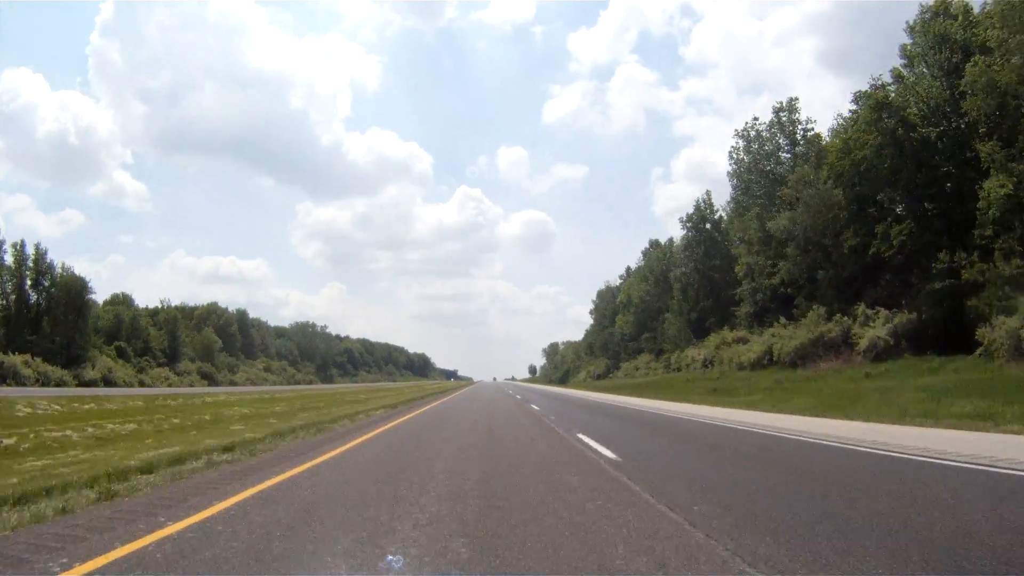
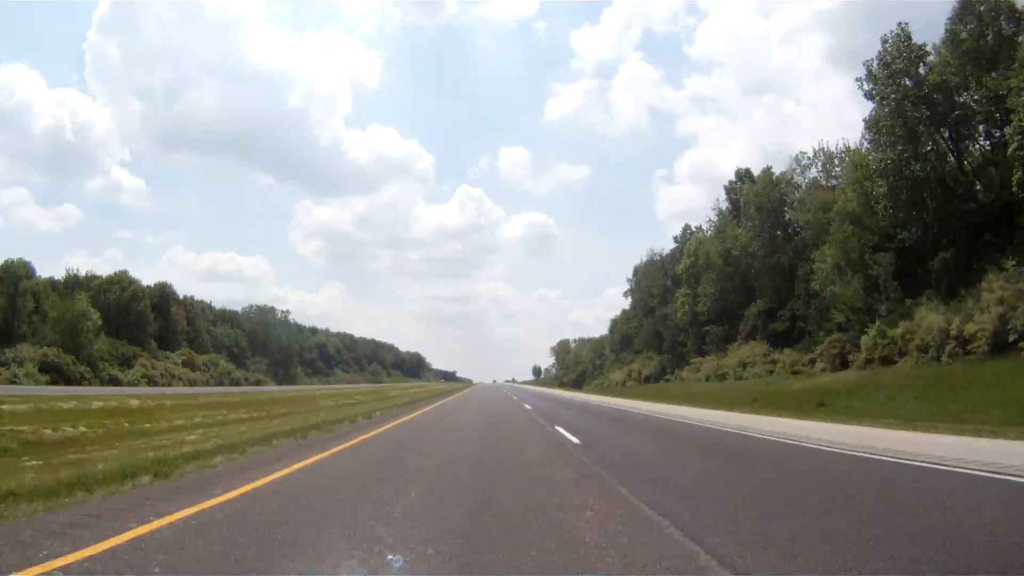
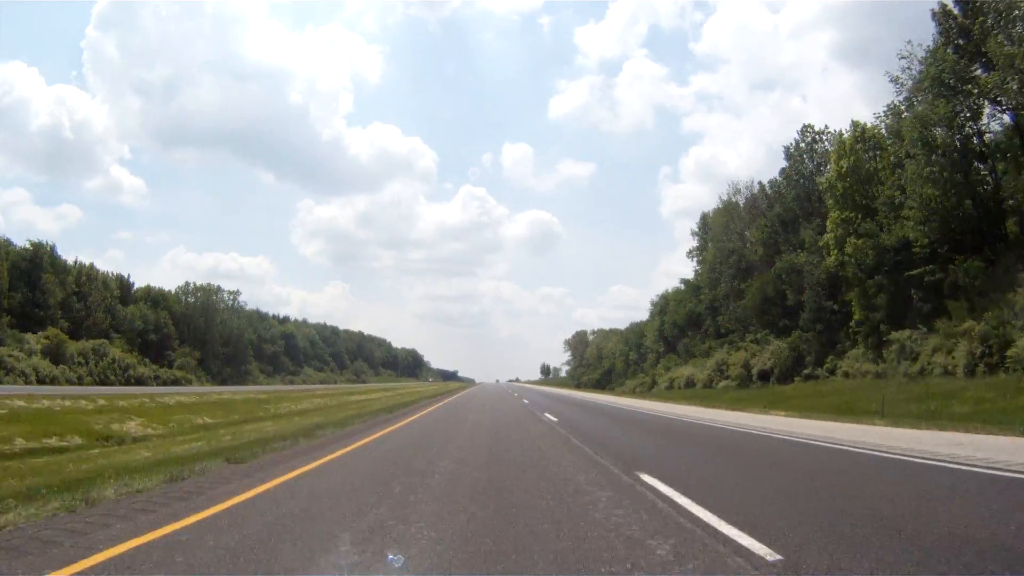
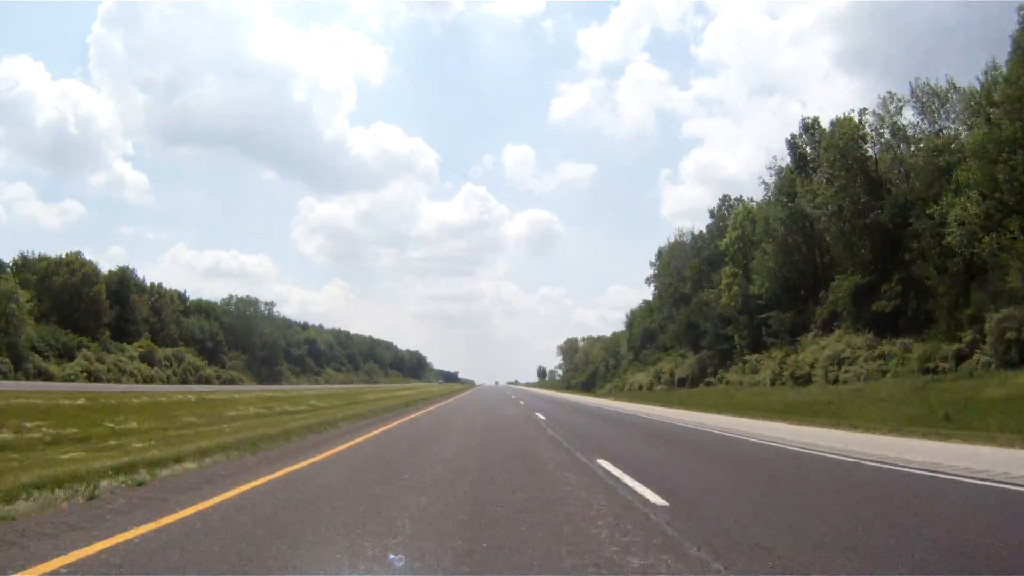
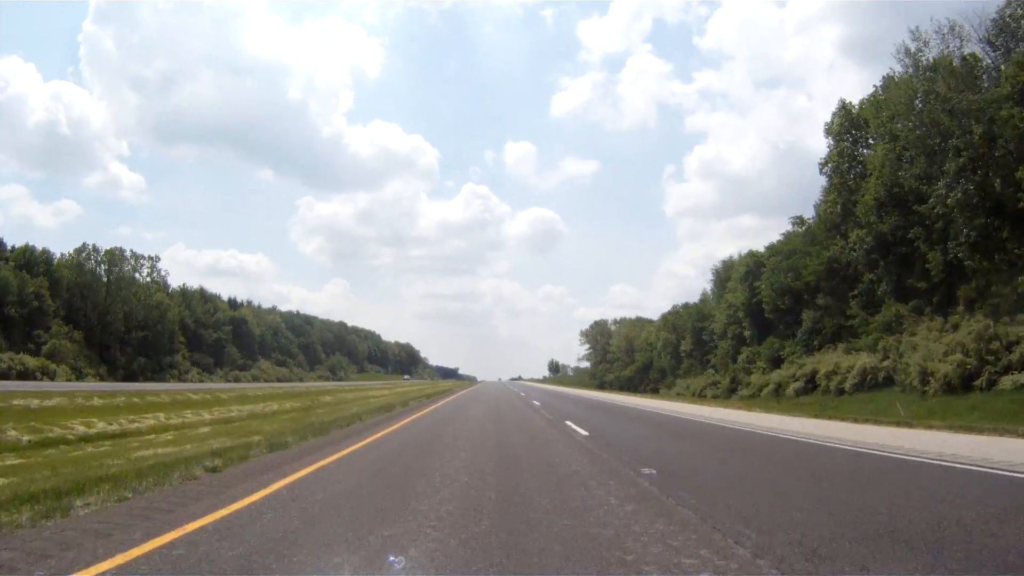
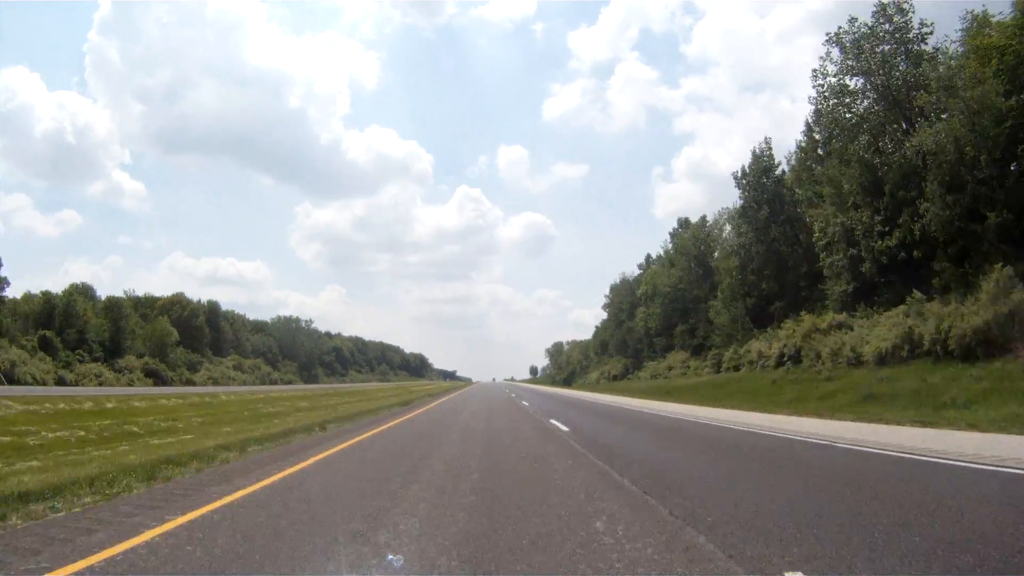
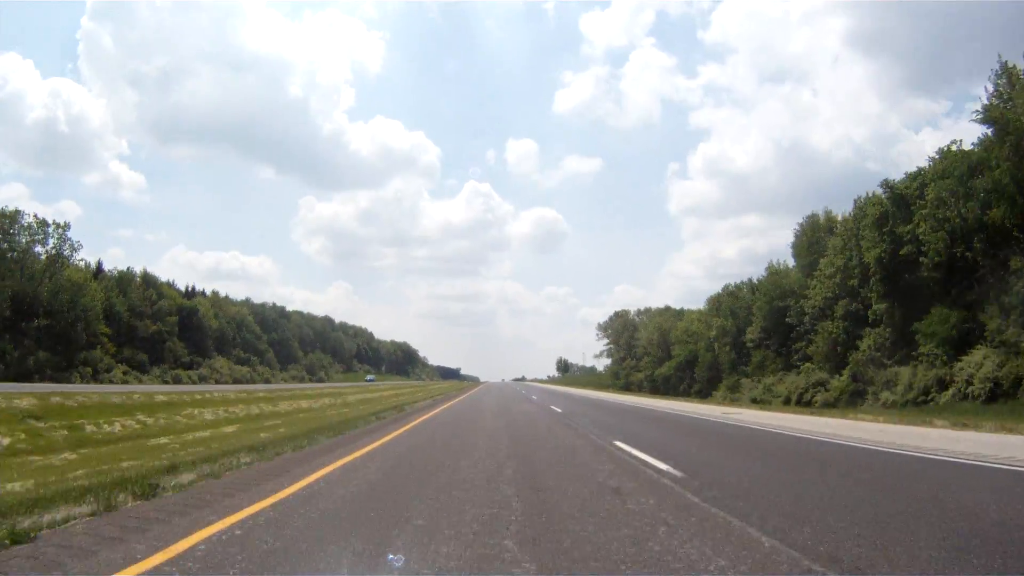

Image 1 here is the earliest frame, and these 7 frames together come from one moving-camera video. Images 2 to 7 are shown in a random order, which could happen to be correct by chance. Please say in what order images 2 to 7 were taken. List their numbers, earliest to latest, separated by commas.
6, 2, 4, 3, 5, 7
